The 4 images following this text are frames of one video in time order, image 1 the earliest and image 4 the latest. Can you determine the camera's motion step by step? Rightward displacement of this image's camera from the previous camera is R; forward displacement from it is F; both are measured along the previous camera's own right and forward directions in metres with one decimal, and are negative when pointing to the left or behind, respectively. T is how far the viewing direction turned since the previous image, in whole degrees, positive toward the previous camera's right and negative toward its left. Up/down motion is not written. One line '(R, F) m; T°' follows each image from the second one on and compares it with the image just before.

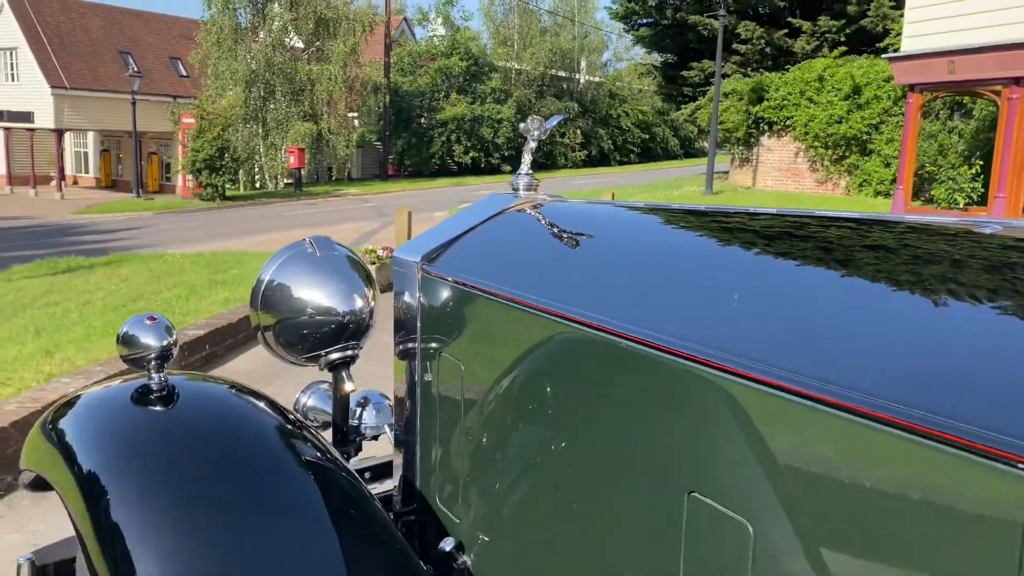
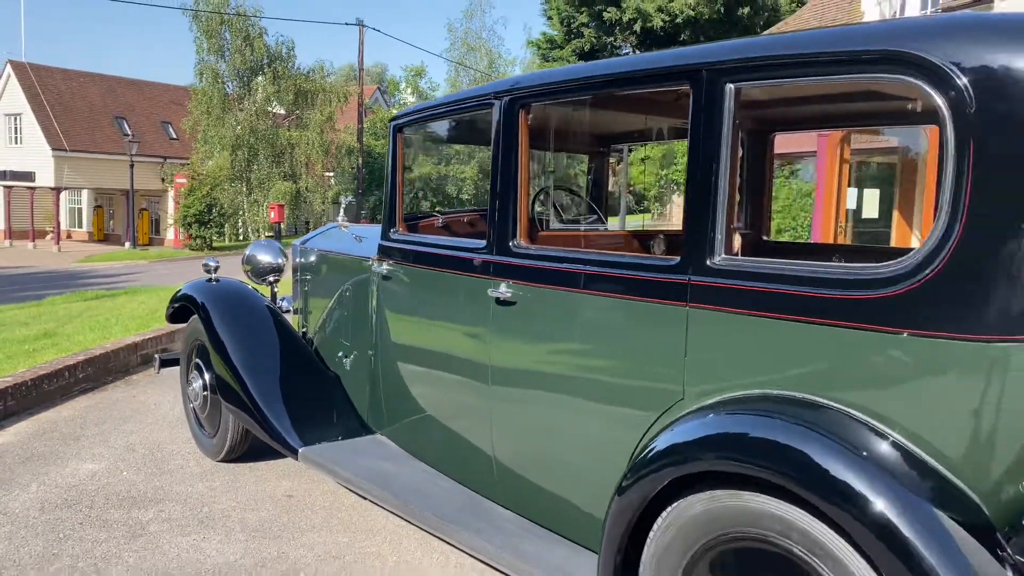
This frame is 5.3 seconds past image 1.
(+0.9, -3.0) m; +1°
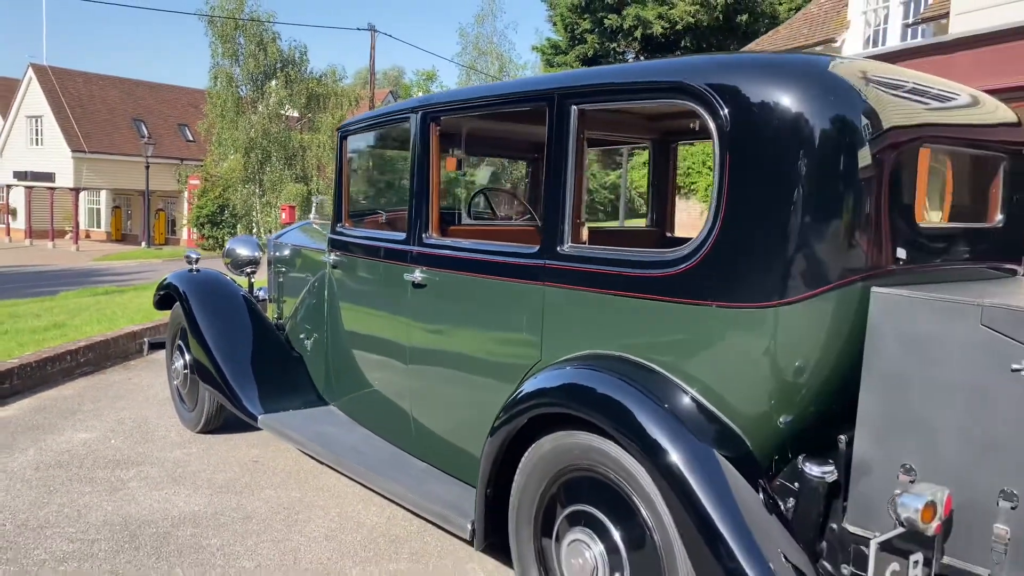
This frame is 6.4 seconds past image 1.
(+0.4, -0.5) m; -1°
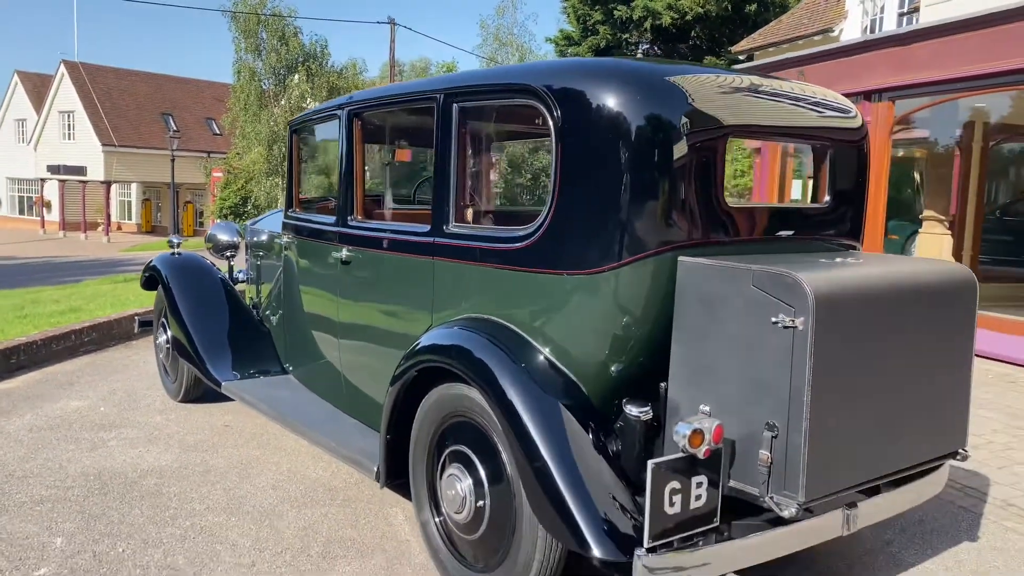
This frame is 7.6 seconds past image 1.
(+0.5, -0.4) m; -2°
